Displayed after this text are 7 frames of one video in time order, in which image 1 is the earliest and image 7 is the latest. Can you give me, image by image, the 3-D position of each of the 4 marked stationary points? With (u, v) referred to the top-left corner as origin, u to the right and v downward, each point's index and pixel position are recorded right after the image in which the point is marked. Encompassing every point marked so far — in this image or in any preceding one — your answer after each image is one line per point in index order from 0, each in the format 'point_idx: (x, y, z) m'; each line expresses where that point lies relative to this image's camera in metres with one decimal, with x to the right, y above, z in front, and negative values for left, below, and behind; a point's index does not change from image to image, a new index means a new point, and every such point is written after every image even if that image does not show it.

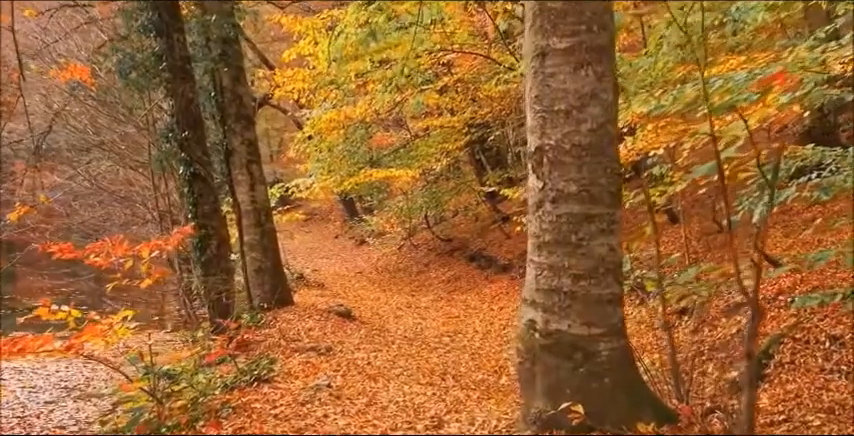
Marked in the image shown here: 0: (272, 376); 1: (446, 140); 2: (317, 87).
0: (-1.6, -1.6, +7.2) m
1: (+0.5, +2.0, +18.3) m
2: (-2.5, +2.8, +15.8) m
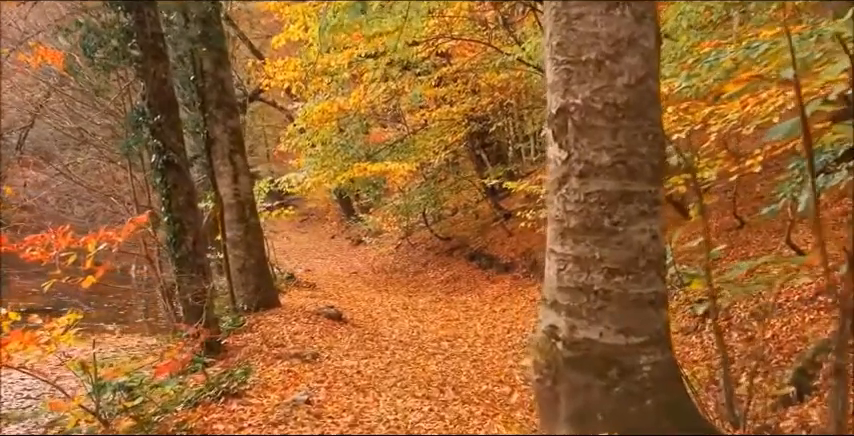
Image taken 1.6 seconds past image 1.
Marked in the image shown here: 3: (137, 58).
0: (-1.7, -1.5, +6.3) m
1: (+0.4, +2.1, +17.4) m
2: (-2.5, +2.9, +14.9) m
3: (-3.6, +2.0, +8.8) m
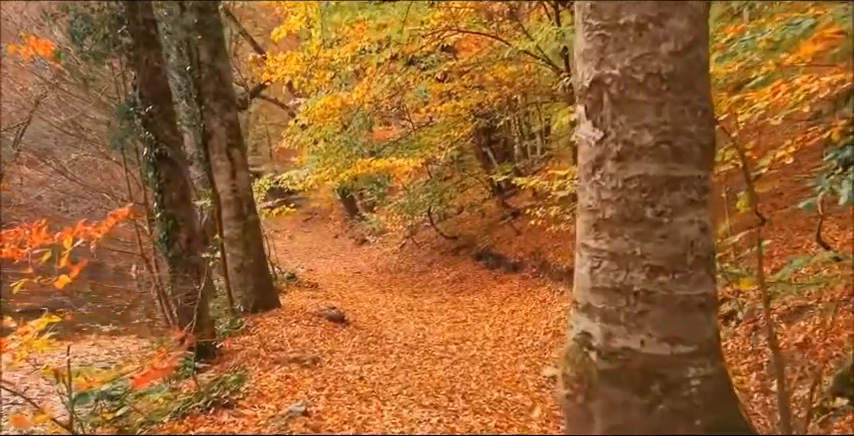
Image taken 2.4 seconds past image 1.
0: (-1.6, -1.5, +5.8) m
1: (+0.6, +2.2, +16.9) m
2: (-2.4, +3.0, +14.4) m
3: (-3.5, +2.0, +8.3) m
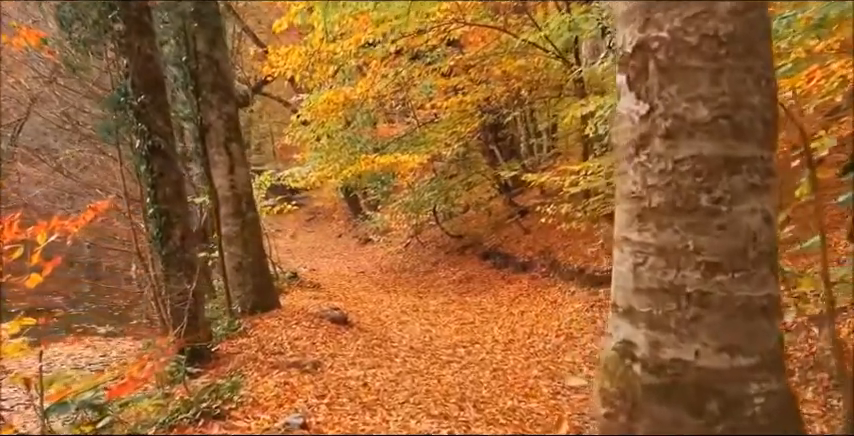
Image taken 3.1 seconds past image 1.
0: (-1.5, -1.4, +5.4) m
1: (+0.7, +2.2, +16.4) m
2: (-2.3, +3.0, +14.0) m
3: (-3.4, +2.1, +7.9) m
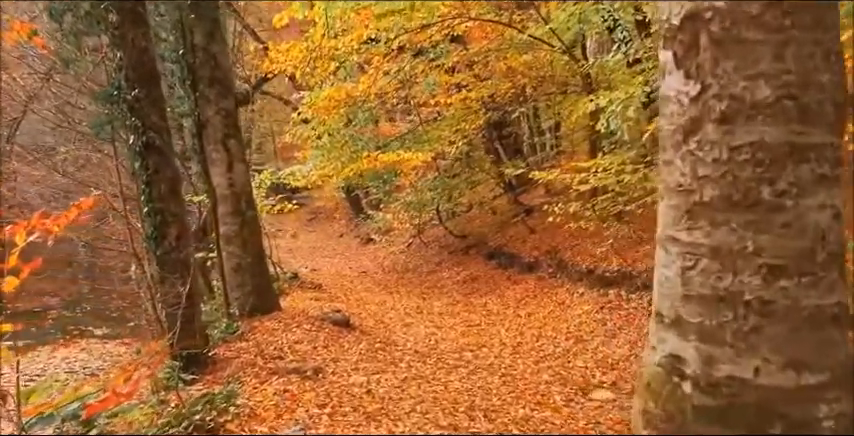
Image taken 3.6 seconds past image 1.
0: (-1.5, -1.4, +5.1) m
1: (+0.8, +2.2, +16.1) m
2: (-2.2, +3.0, +13.7) m
3: (-3.4, +2.1, +7.6) m
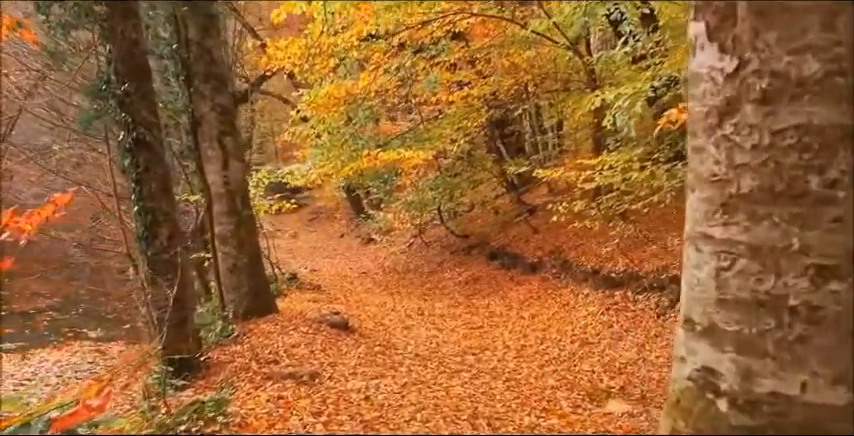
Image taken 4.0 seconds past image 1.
0: (-1.4, -1.4, +4.8) m
1: (+0.8, +2.2, +15.8) m
2: (-2.2, +3.0, +13.4) m
3: (-3.4, +2.1, +7.3) m
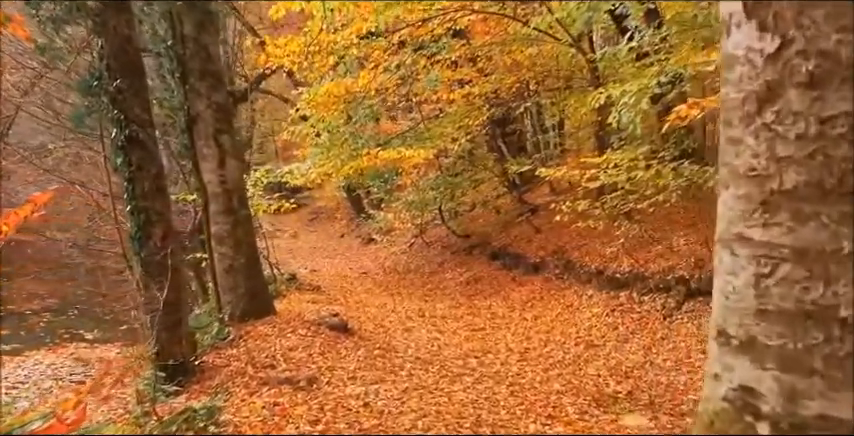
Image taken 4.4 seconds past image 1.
0: (-1.4, -1.4, +4.6) m
1: (+0.8, +2.2, +15.6) m
2: (-2.2, +3.0, +13.2) m
3: (-3.4, +2.1, +7.1) m
